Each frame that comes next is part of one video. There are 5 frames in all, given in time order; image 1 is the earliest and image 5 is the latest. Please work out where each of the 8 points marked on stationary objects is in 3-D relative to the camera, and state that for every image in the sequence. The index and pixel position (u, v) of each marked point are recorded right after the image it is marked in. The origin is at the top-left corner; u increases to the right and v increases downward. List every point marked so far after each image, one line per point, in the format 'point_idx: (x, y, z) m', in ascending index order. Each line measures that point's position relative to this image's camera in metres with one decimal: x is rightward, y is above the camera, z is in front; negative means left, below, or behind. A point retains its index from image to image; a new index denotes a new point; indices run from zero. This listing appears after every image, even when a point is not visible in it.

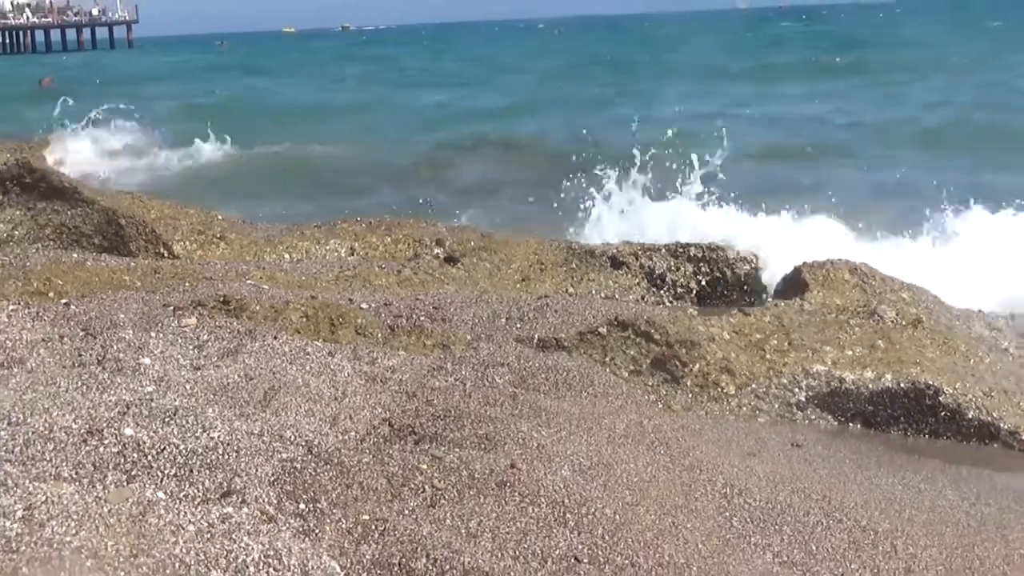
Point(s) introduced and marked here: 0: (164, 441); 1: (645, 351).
0: (-2.4, -1.1, +6.3) m
1: (+1.1, -0.5, +8.5) m
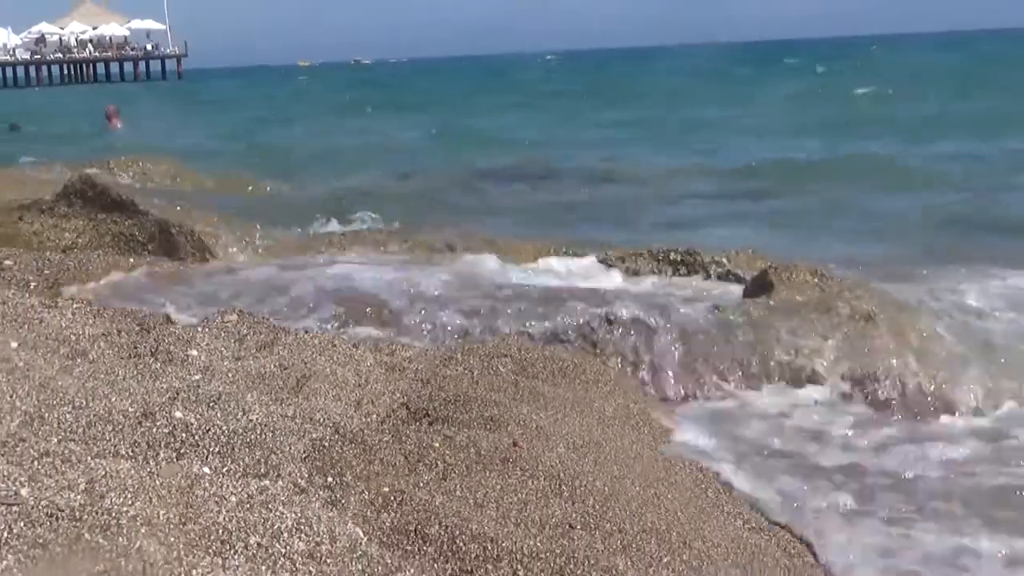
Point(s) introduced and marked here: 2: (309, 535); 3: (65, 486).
0: (-2.4, -1.1, +7.1) m
1: (+1.2, -0.5, +9.3) m
2: (-1.4, -1.7, +5.9) m
3: (-3.1, -1.4, +6.0) m
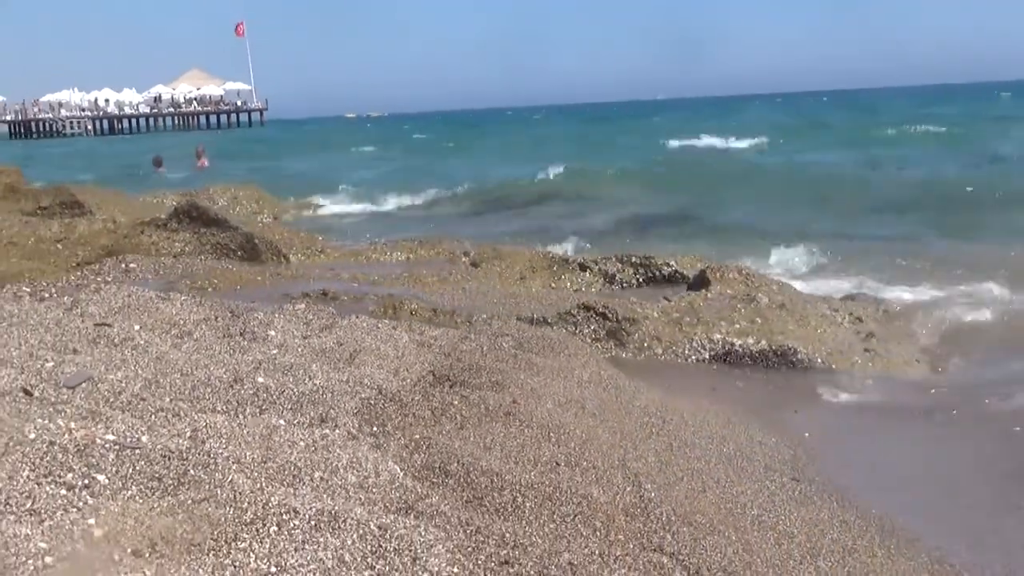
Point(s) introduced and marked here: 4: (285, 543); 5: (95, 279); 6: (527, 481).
0: (-2.4, -1.0, +9.3) m
1: (+1.2, -0.5, +11.4) m
2: (-1.4, -1.7, +8.1) m
3: (-3.1, -1.3, +8.2) m
4: (-1.7, -2.0, +6.6) m
5: (-5.5, +0.1, +11.8) m
6: (+0.1, -1.8, +8.2) m
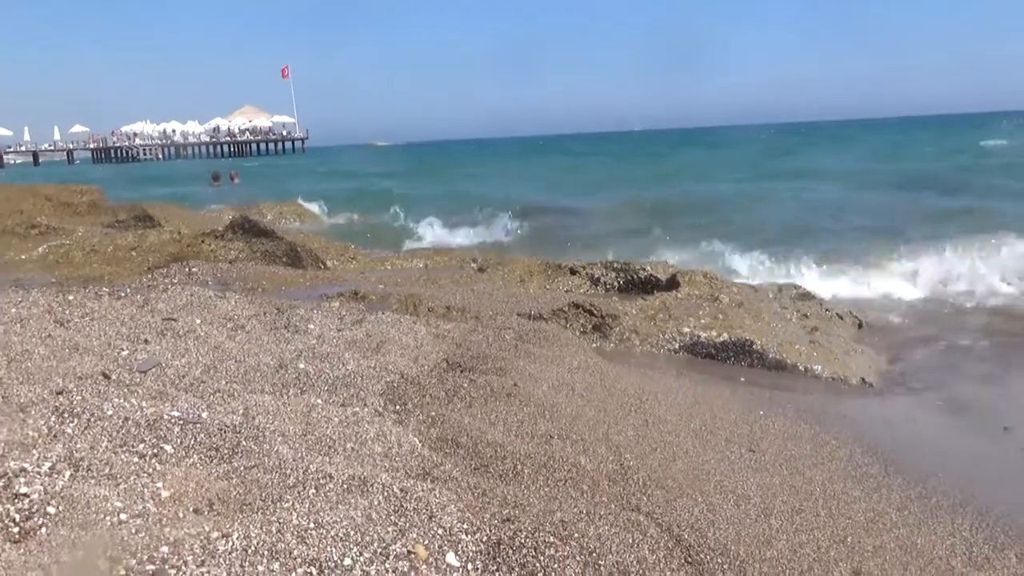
0: (-2.4, -1.0, +11.0) m
1: (+1.3, -0.5, +13.1) m
2: (-1.4, -1.7, +9.8) m
3: (-3.1, -1.3, +9.9) m
4: (-1.7, -2.0, +8.3) m
5: (-5.5, +0.1, +13.5) m
6: (+0.1, -1.8, +9.9) m
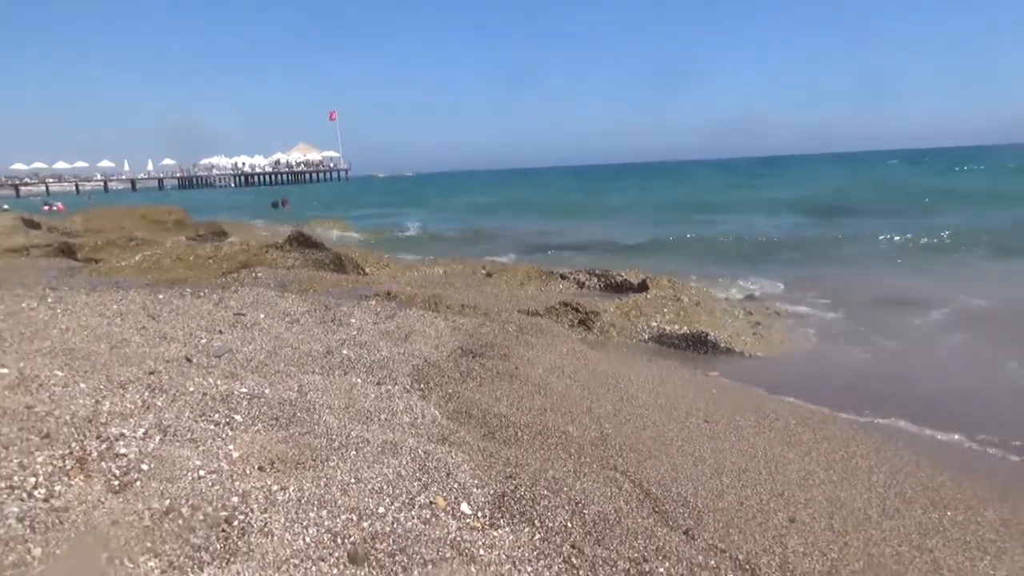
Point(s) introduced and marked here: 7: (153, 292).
0: (-2.4, -1.1, +13.6) m
1: (+1.3, -0.5, +15.6) m
2: (-1.4, -1.7, +12.3) m
3: (-3.1, -1.4, +12.5) m
4: (-1.8, -2.0, +10.8) m
5: (-5.4, +0.1, +16.2) m
6: (+0.1, -1.8, +12.4) m
7: (-6.3, -0.1, +15.5) m
